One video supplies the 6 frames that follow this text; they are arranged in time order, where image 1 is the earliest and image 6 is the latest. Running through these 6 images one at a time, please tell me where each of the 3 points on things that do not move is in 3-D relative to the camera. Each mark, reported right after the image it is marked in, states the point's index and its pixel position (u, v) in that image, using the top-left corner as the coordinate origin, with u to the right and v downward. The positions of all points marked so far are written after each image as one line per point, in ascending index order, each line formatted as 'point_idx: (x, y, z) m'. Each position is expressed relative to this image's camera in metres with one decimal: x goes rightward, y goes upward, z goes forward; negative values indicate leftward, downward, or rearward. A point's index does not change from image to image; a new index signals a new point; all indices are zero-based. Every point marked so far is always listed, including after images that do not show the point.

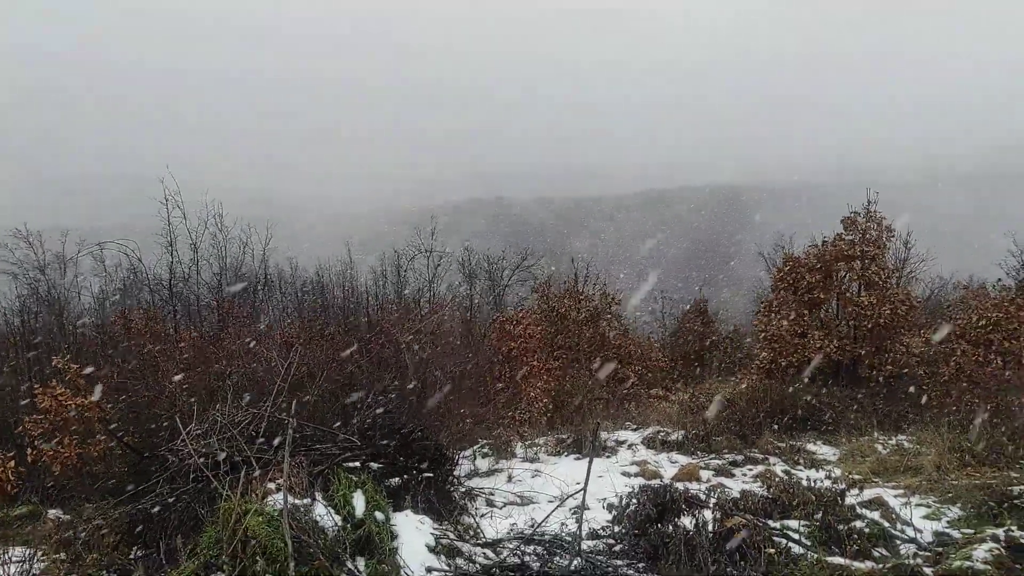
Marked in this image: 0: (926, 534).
0: (+6.2, -3.6, +8.1) m
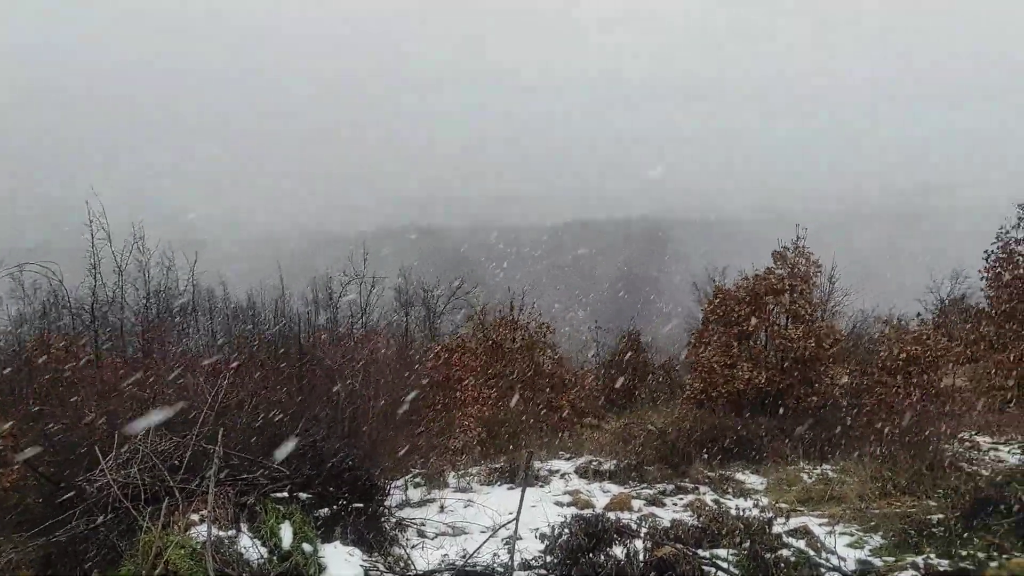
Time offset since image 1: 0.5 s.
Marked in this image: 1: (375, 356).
0: (+5.1, -4.2, +8.3) m
1: (-2.8, -1.5, +11.4) m
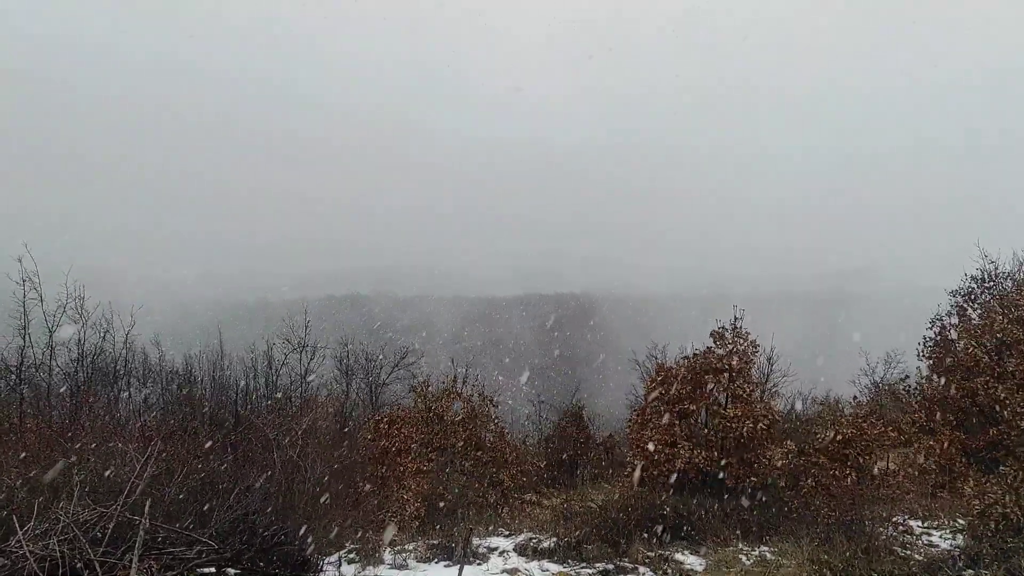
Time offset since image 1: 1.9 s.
0: (+4.0, -5.6, +8.2) m
1: (-3.9, -2.8, +11.2) m
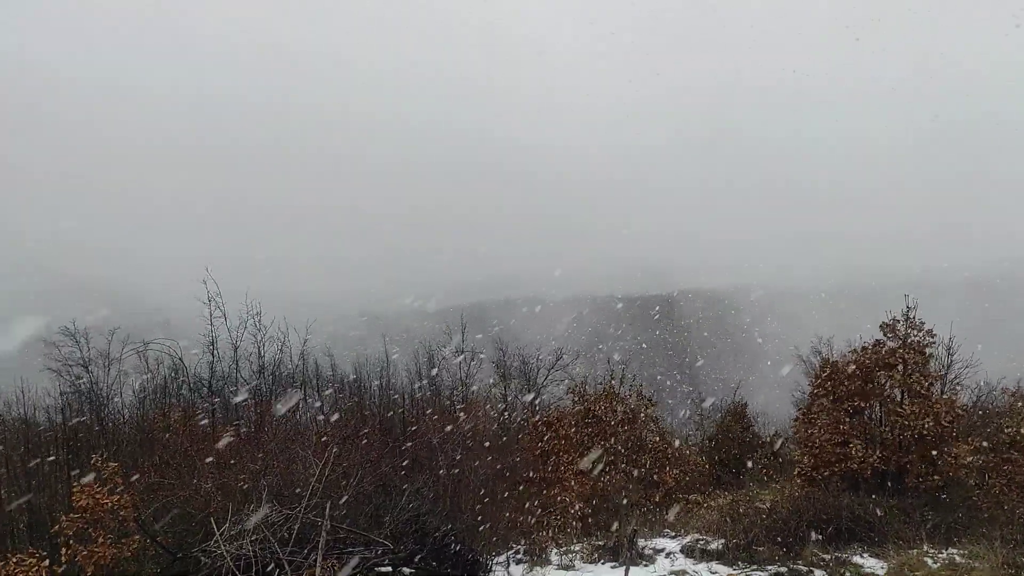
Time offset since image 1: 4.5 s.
0: (+6.8, -5.4, +7.6) m
1: (-0.9, -3.0, +11.4) m
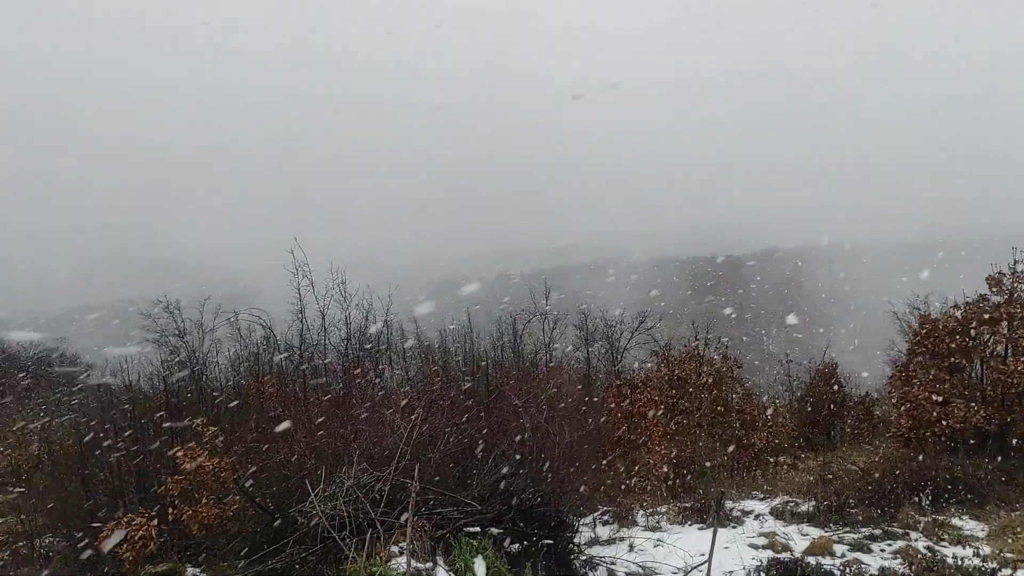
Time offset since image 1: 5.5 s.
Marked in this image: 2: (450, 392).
0: (+8.3, -4.6, +7.4) m
1: (+0.8, -2.3, +11.5) m
2: (-1.5, -2.2, +11.5) m
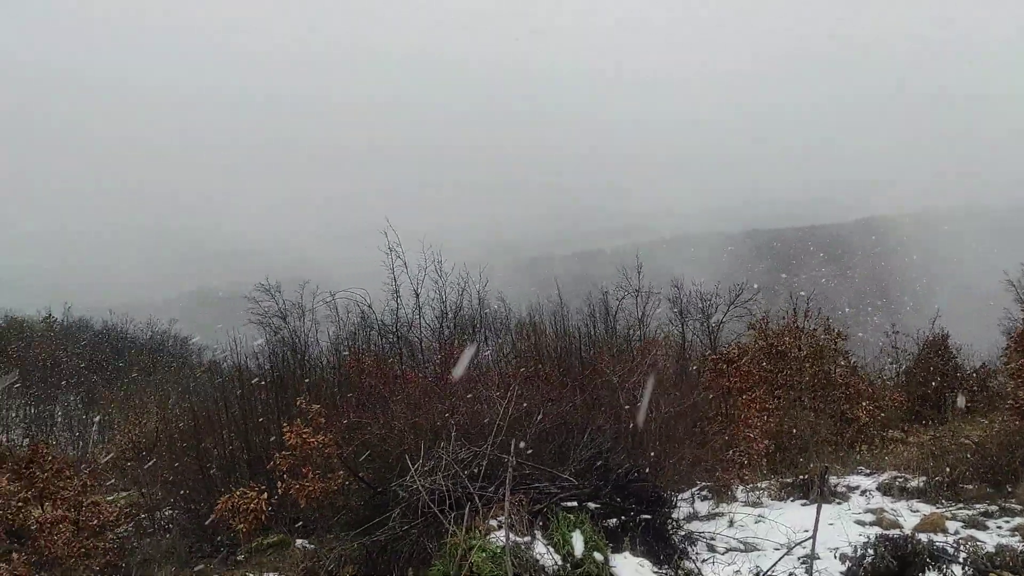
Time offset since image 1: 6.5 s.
0: (+9.9, -4.1, +6.9) m
1: (+2.6, -1.8, +11.5) m
2: (+0.4, -1.8, +11.7) m
